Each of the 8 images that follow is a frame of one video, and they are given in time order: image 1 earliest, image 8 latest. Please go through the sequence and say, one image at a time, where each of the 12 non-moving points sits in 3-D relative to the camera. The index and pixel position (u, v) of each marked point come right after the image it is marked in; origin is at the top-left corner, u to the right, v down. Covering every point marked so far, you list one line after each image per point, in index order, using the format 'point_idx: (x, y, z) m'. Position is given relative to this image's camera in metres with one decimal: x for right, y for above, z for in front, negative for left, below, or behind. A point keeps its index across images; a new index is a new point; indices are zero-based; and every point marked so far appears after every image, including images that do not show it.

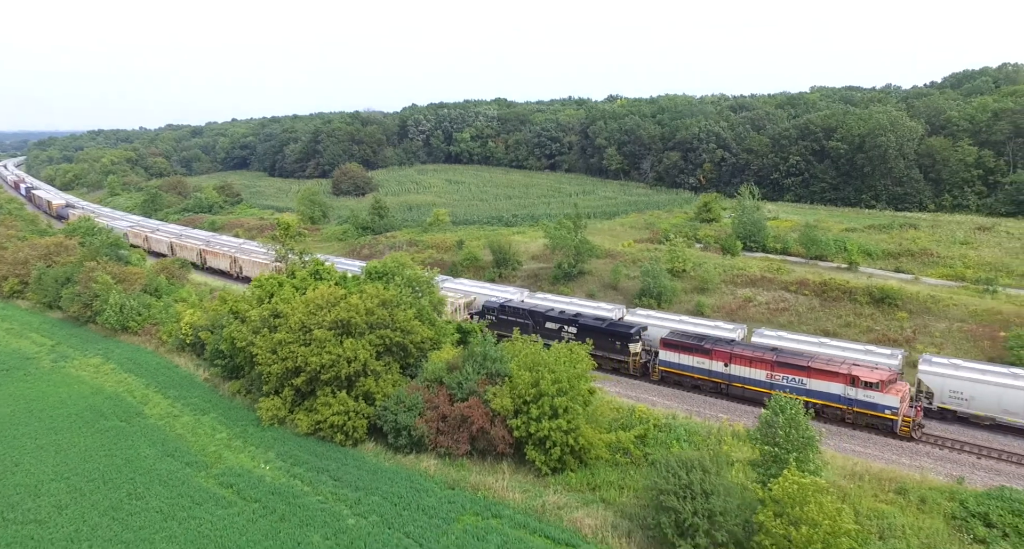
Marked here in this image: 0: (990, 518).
0: (+13.4, -6.9, +18.7) m
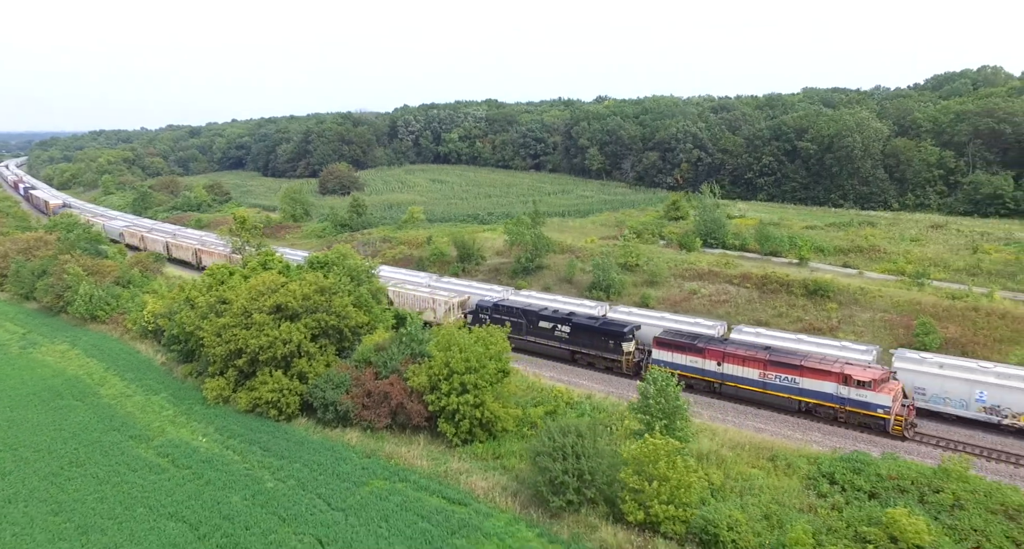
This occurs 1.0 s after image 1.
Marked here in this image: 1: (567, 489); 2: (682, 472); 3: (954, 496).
0: (+10.1, -6.4, +20.7) m
1: (+1.6, -6.4, +20.0) m
2: (+4.8, -5.6, +18.9) m
3: (+12.5, -6.3, +18.8) m
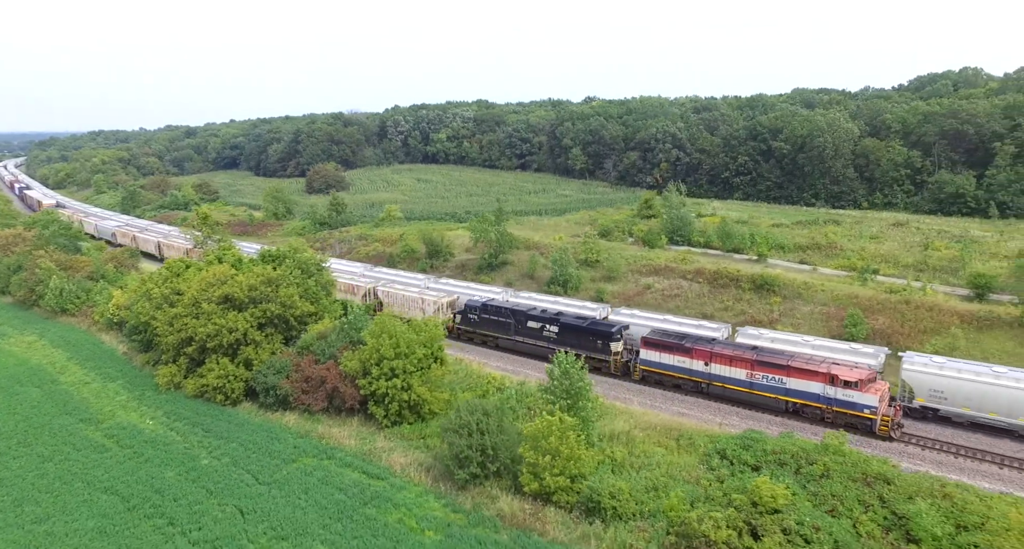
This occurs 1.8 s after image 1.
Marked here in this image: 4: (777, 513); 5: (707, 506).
0: (+7.2, -6.0, +22.2) m
1: (-1.3, -6.1, +21.5) m
2: (+1.8, -5.2, +20.4) m
3: (+9.6, -5.9, +20.3) m
4: (+7.2, -6.5, +18.0) m
5: (+5.5, -6.5, +18.8) m
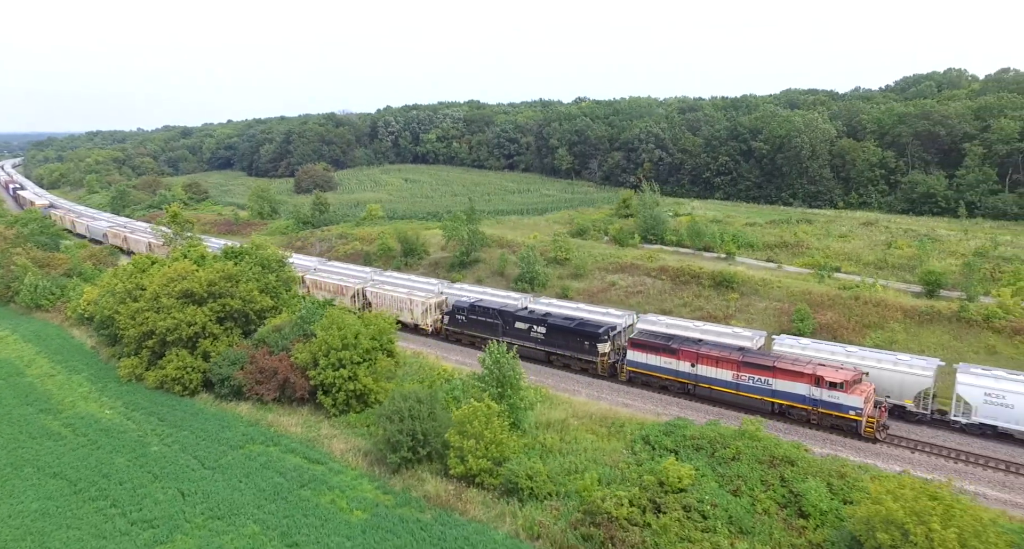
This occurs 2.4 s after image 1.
0: (+4.8, -5.8, +23.2) m
1: (-3.7, -5.8, +22.5) m
2: (-0.5, -5.0, +21.4) m
3: (+7.2, -5.7, +21.3) m
4: (+4.8, -6.3, +19.1) m
5: (+3.1, -6.3, +19.8) m
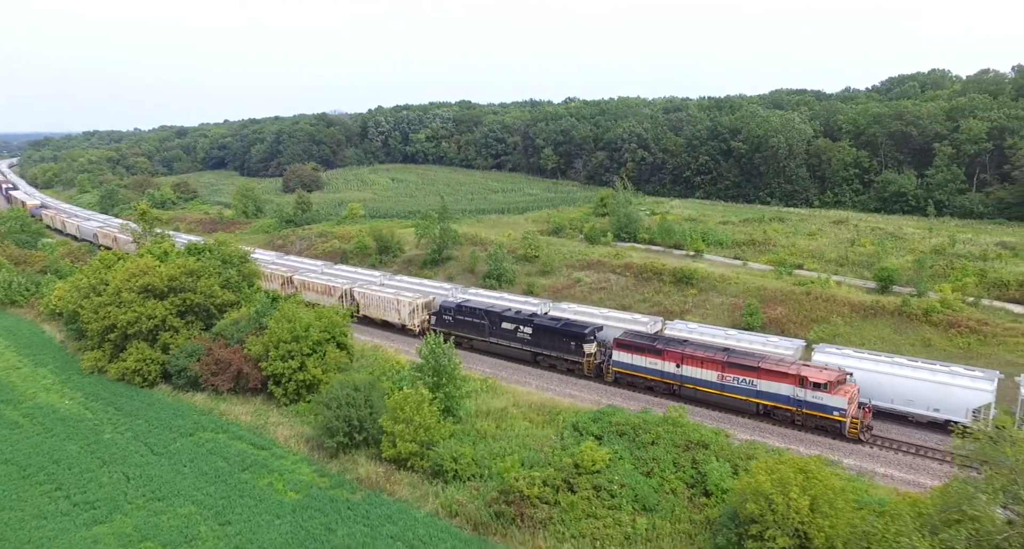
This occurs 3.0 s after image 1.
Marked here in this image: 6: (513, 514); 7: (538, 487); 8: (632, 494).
0: (+2.4, -5.5, +24.3) m
1: (-6.1, -5.6, +23.5) m
2: (-2.9, -4.8, +22.4) m
3: (+4.8, -5.4, +22.4) m
4: (+2.5, -6.0, +20.1) m
5: (+0.8, -6.0, +20.8) m
6: (0.0, -6.8, +18.9) m
7: (+0.7, -6.2, +19.5) m
8: (+3.5, -6.4, +19.3) m
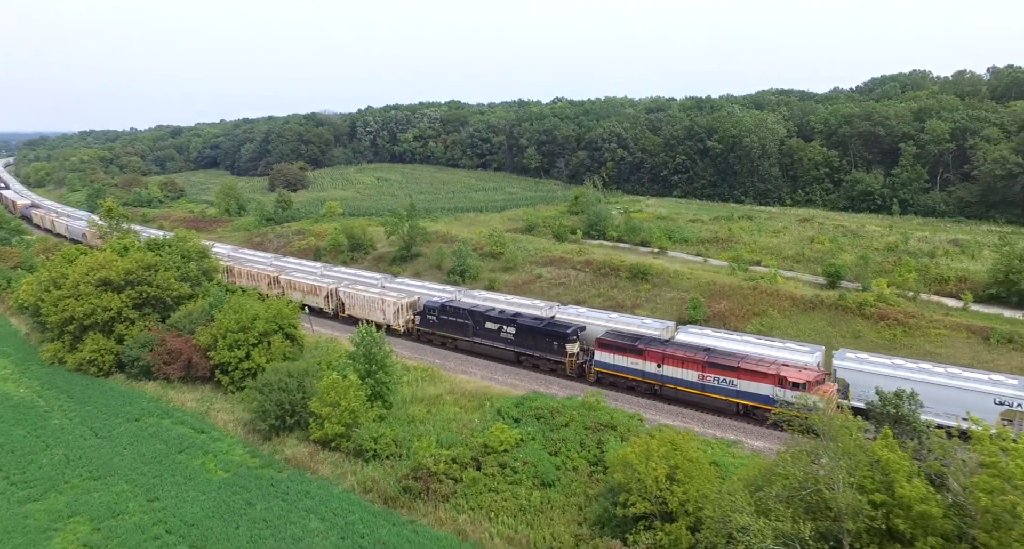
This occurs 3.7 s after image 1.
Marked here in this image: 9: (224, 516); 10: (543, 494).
0: (-0.4, -5.2, +25.5) m
1: (-8.9, -5.3, +24.7) m
2: (-5.7, -4.4, +23.7) m
3: (+2.0, -5.1, +23.6) m
4: (-0.3, -5.7, +21.4) m
5: (-2.0, -5.7, +22.1) m
6: (-2.8, -6.5, +20.1) m
7: (-2.1, -5.9, +20.7) m
8: (+0.7, -6.1, +20.6) m
9: (-8.6, -7.2, +19.8) m
10: (+0.9, -6.4, +19.5) m
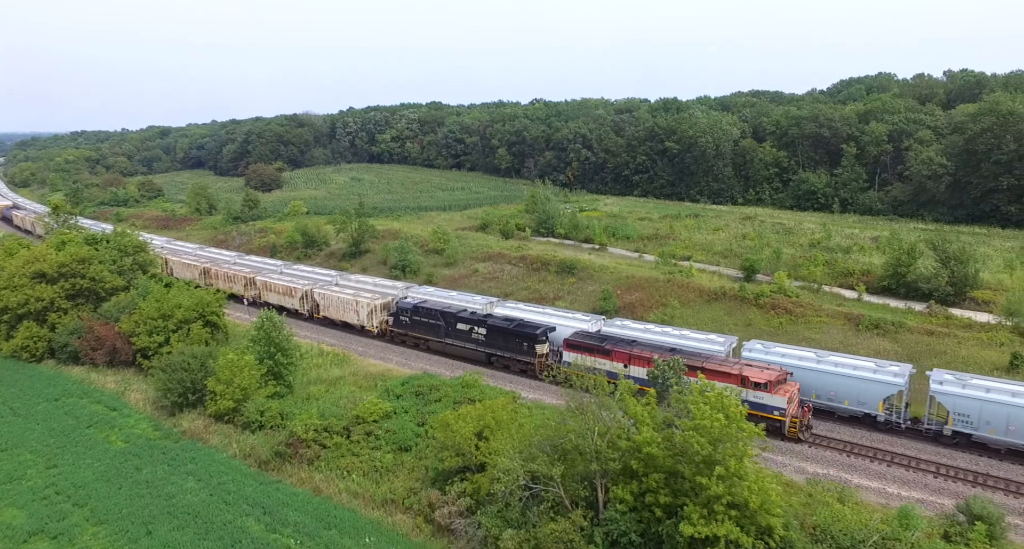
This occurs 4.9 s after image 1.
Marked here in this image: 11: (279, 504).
0: (-5.1, -4.8, +27.8) m
1: (-13.6, -4.8, +26.9) m
2: (-10.4, -4.0, +25.9) m
3: (-2.7, -4.7, +26.0) m
4: (-5.1, -5.3, +23.7) m
5: (-6.8, -5.3, +24.4) m
6: (-7.5, -6.1, +22.4) m
7: (-6.8, -5.5, +23.0) m
8: (-4.0, -5.6, +22.9) m
9: (-13.3, -6.8, +22.0) m
10: (-3.8, -6.0, +21.8) m
11: (-7.0, -6.9, +19.9) m
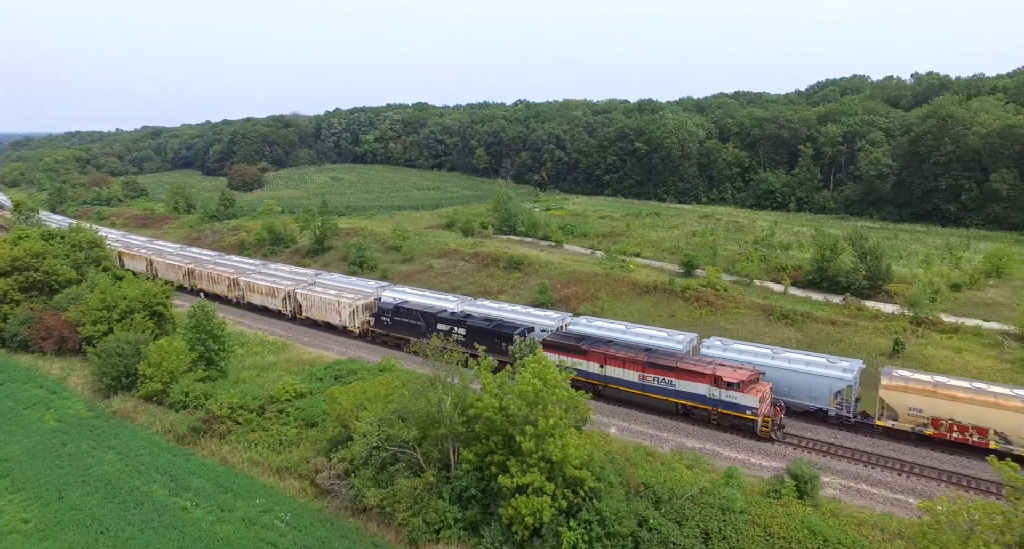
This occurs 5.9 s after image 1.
0: (-8.9, -4.4, +29.6) m
1: (-17.4, -4.4, +28.7) m
2: (-14.2, -3.6, +27.7) m
3: (-6.4, -4.3, +27.8) m
4: (-8.8, -4.9, +25.5) m
5: (-10.5, -4.9, +26.2) m
6: (-11.2, -5.7, +24.2) m
7: (-10.5, -5.1, +24.8) m
8: (-7.7, -5.2, +24.7) m
9: (-17.0, -6.4, +23.8) m
10: (-7.5, -5.6, +23.6) m
11: (-10.7, -6.5, +21.7) m
